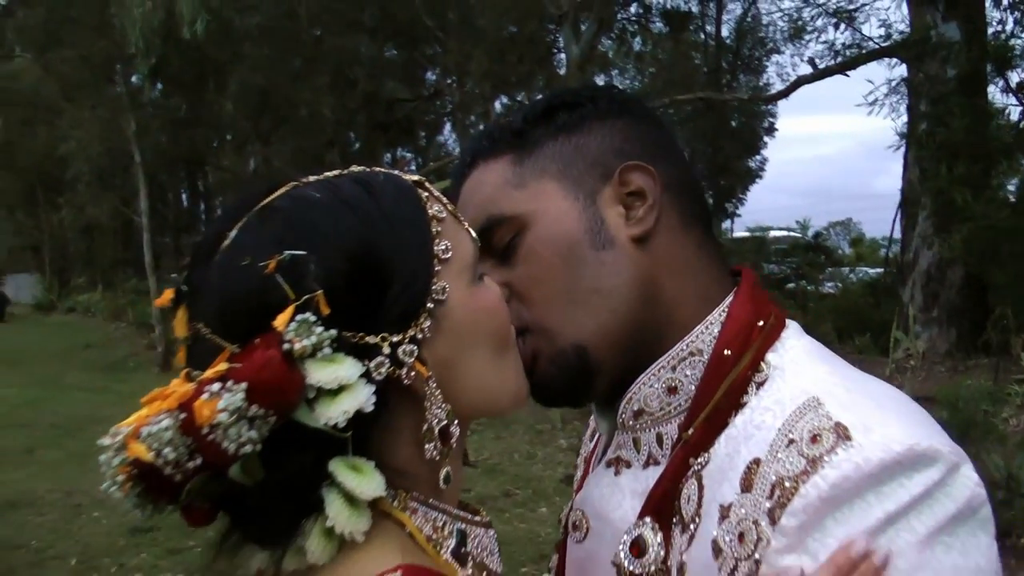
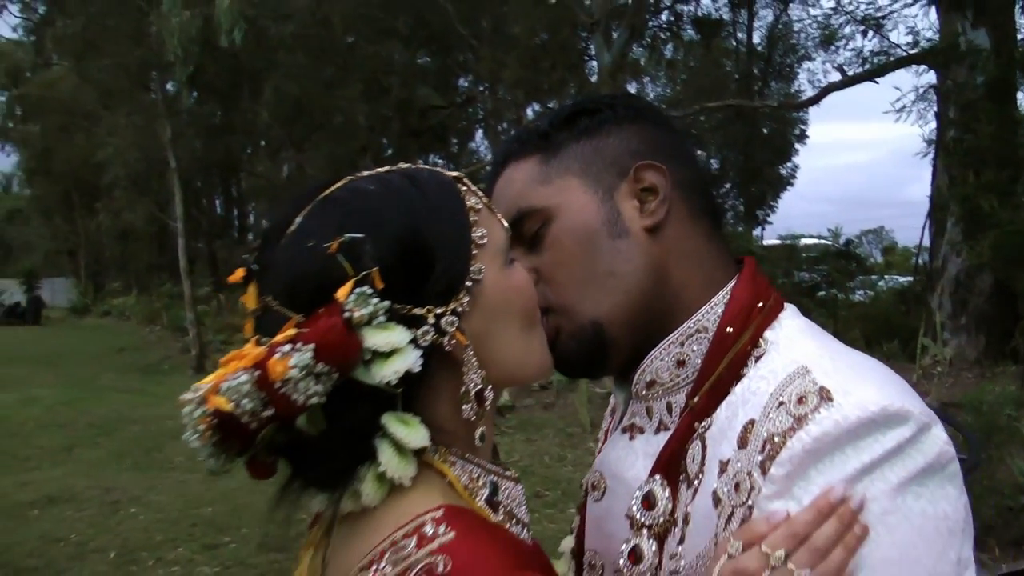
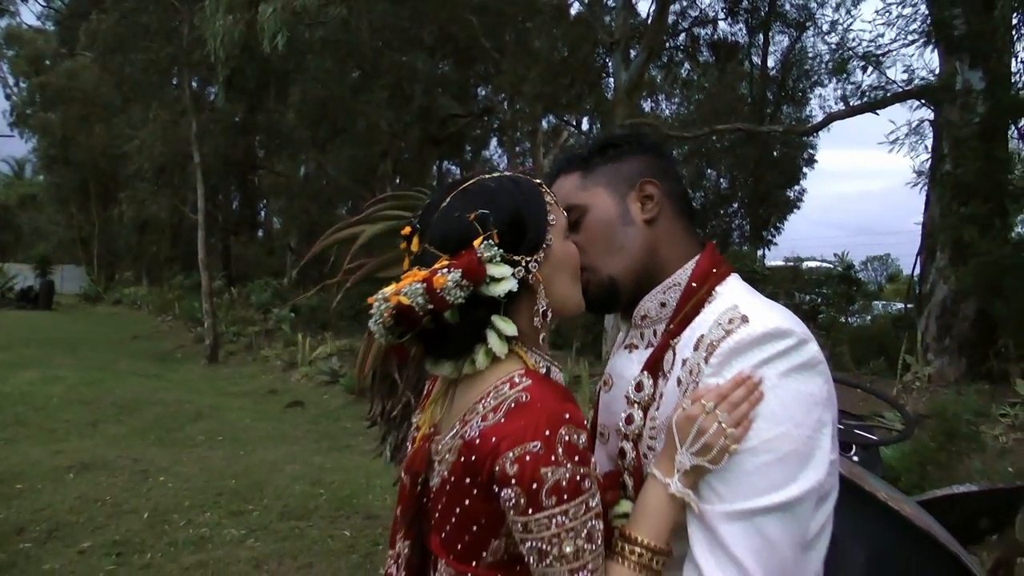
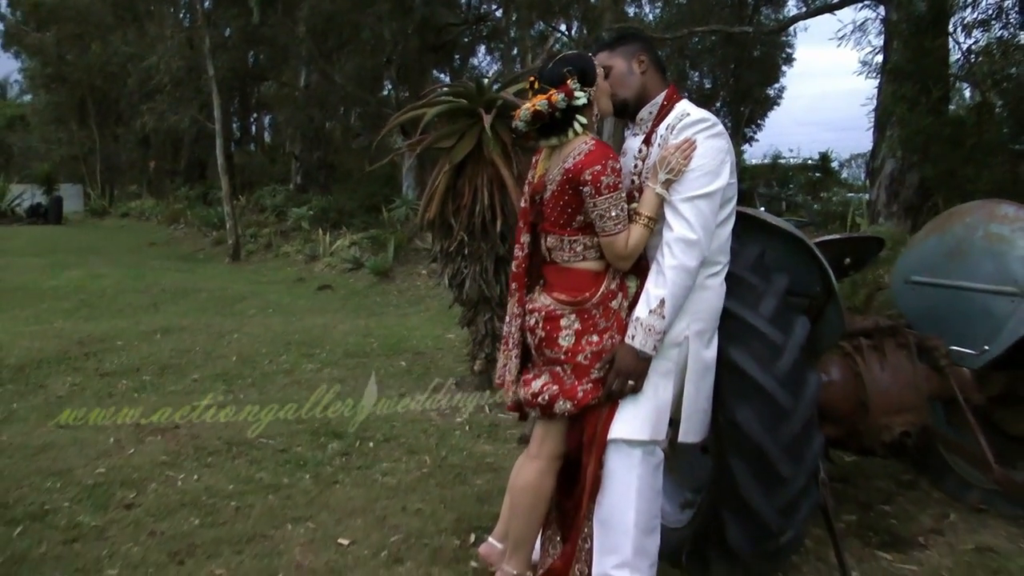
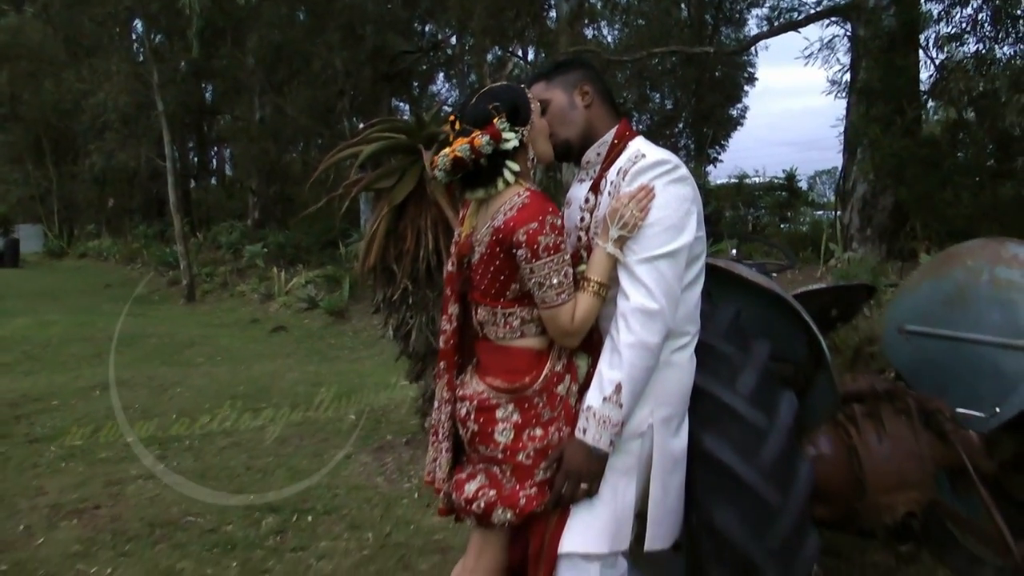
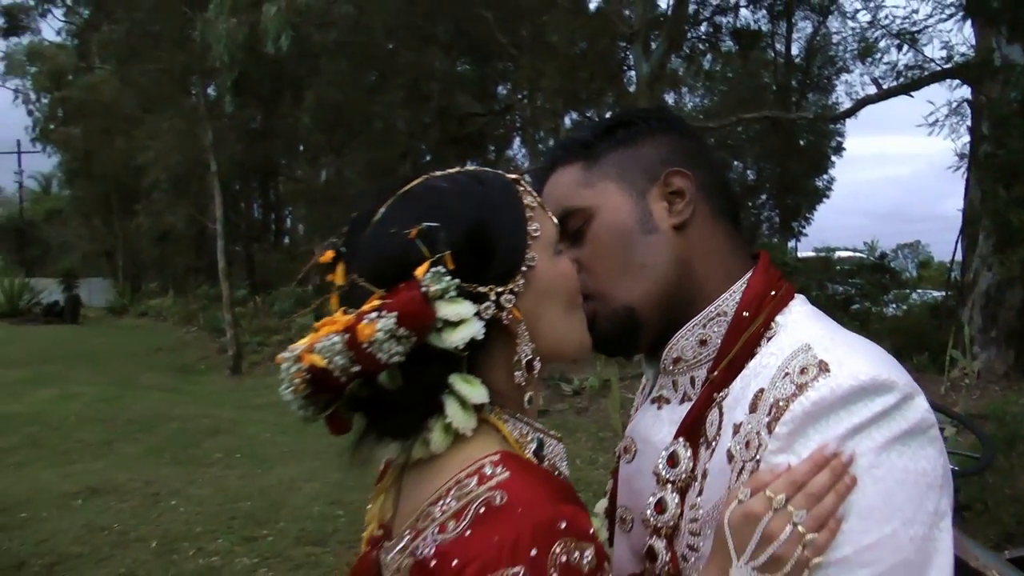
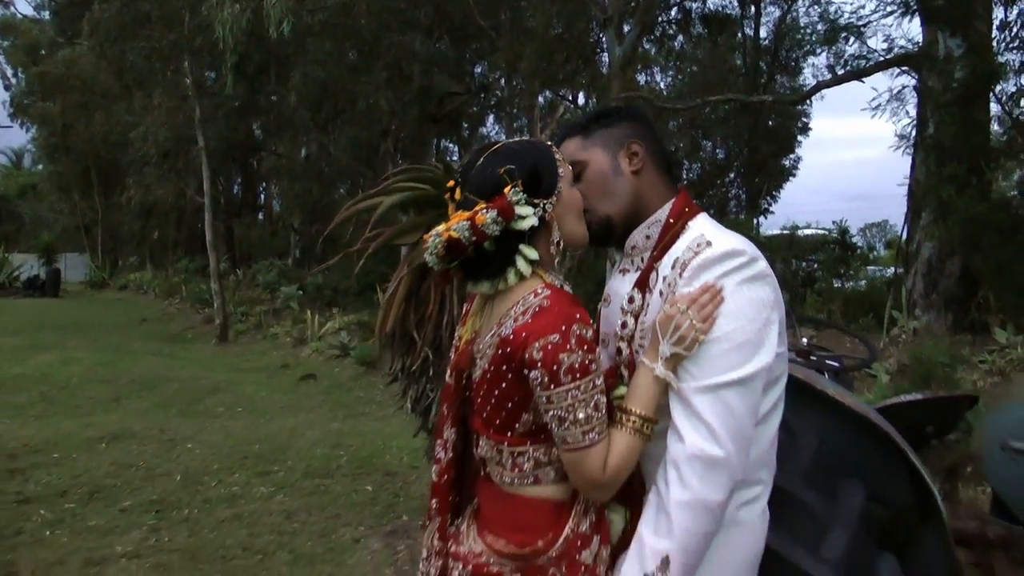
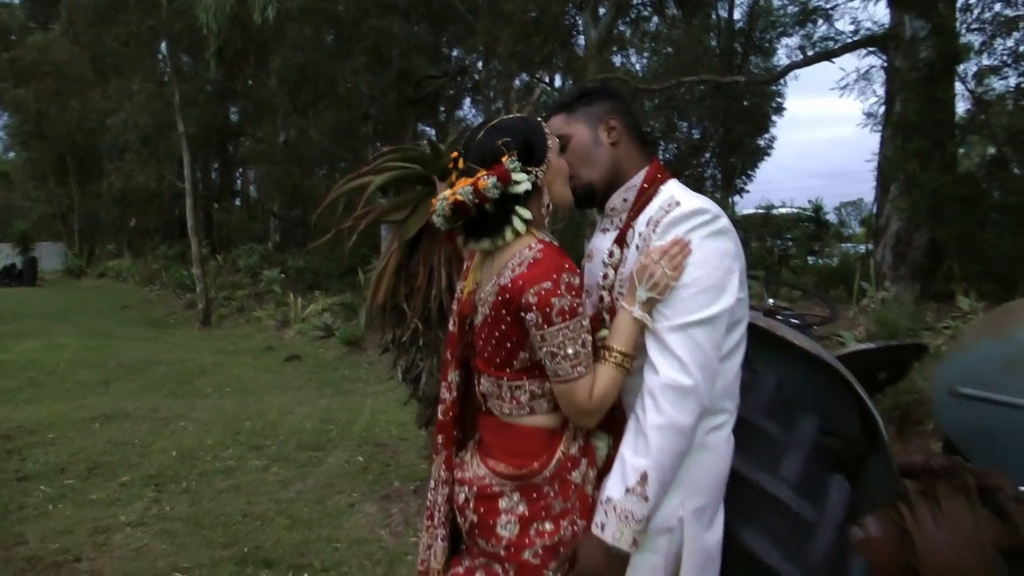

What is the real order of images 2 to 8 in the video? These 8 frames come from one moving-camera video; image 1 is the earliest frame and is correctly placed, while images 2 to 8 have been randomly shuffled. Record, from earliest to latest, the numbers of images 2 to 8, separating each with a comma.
2, 6, 3, 7, 8, 5, 4
